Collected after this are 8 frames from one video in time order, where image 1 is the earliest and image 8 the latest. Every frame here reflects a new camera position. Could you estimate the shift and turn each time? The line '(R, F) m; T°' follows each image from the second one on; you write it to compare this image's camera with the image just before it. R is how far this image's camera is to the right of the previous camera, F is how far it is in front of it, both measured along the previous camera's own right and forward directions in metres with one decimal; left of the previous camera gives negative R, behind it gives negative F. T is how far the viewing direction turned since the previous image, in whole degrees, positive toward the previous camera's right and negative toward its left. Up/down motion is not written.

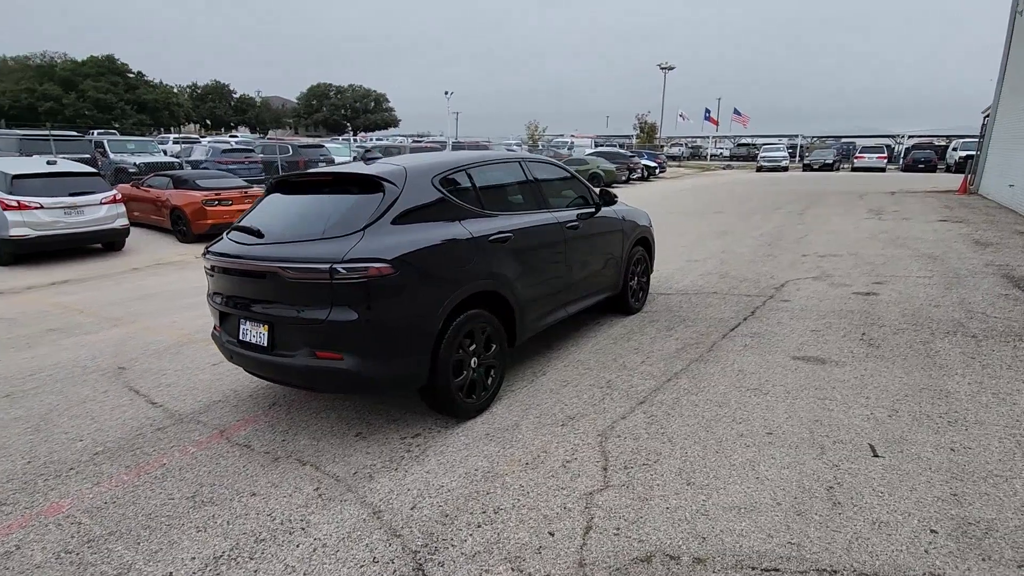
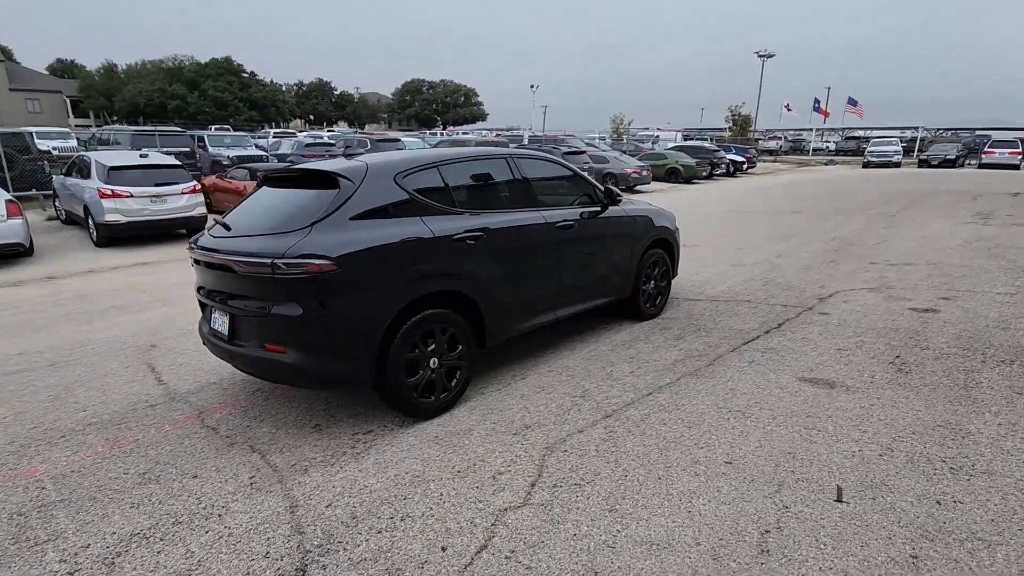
(+0.8, +0.2) m; -9°
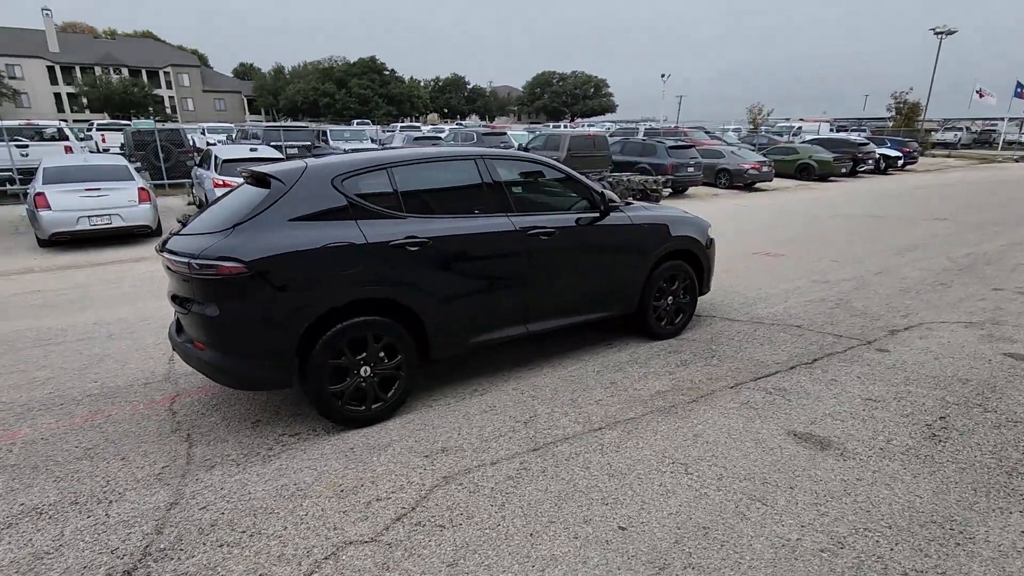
(+1.2, +0.4) m; -13°
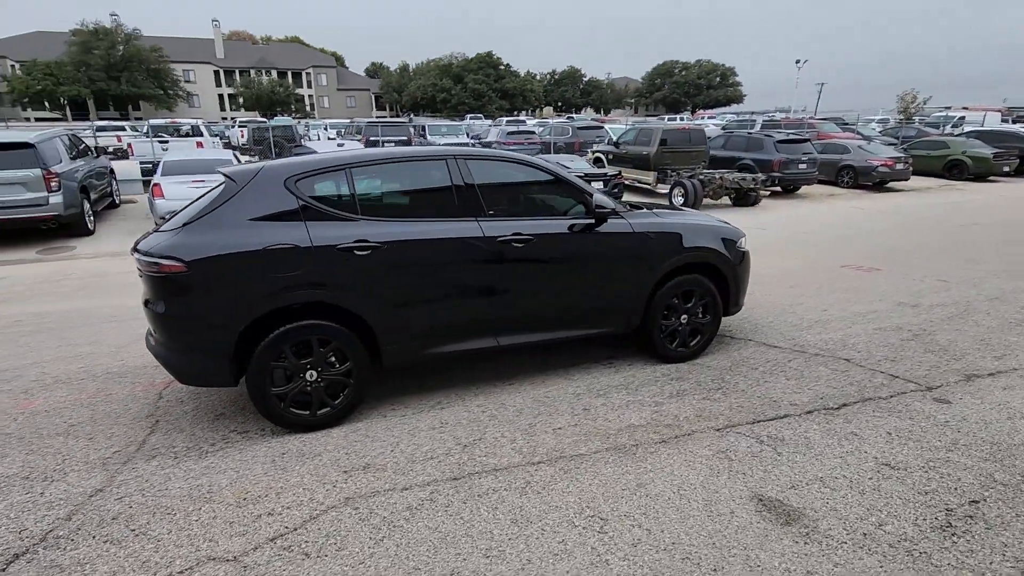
(+1.0, +0.4) m; -12°
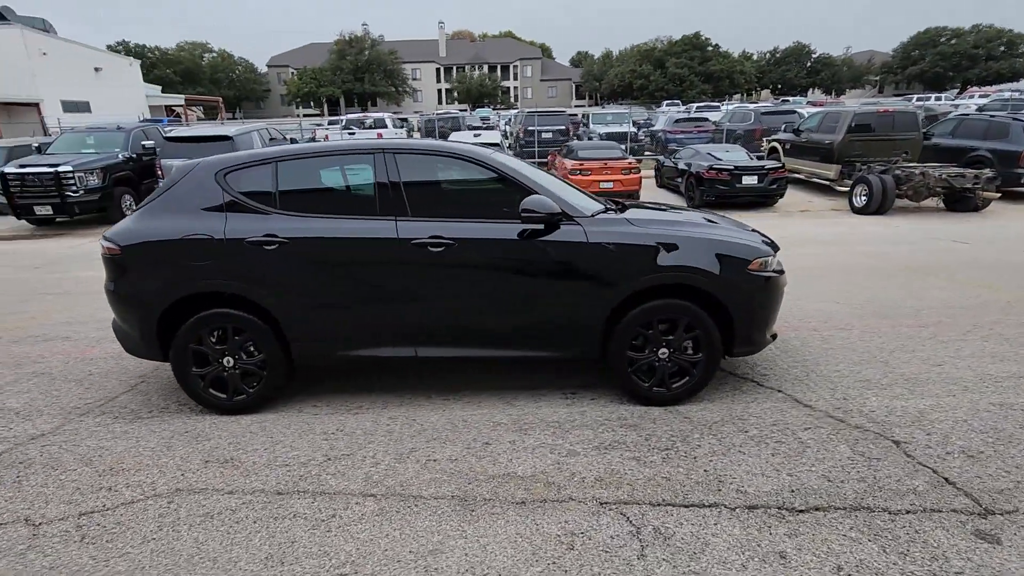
(+1.7, +0.8) m; -20°
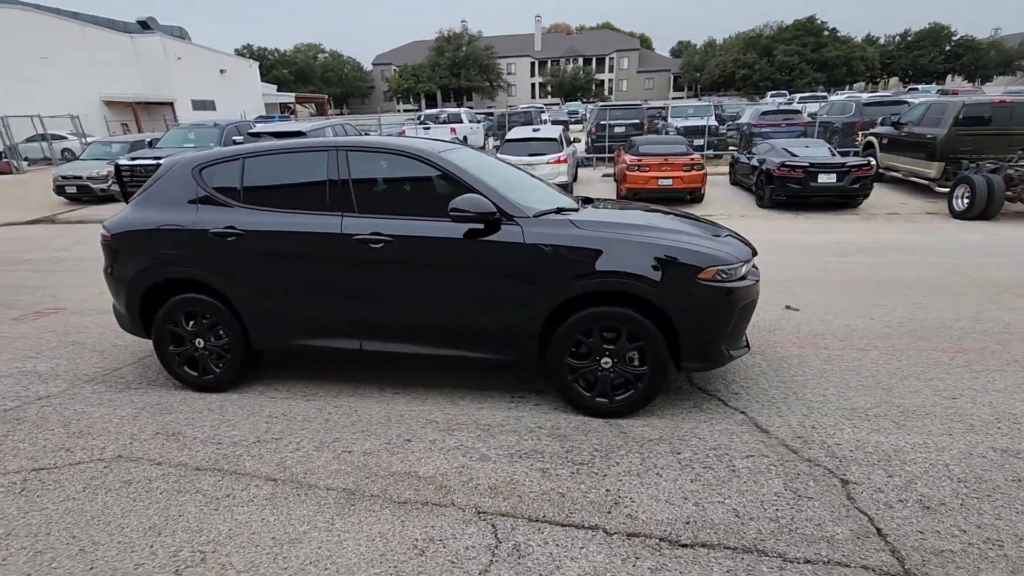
(+1.0, +0.1) m; -10°
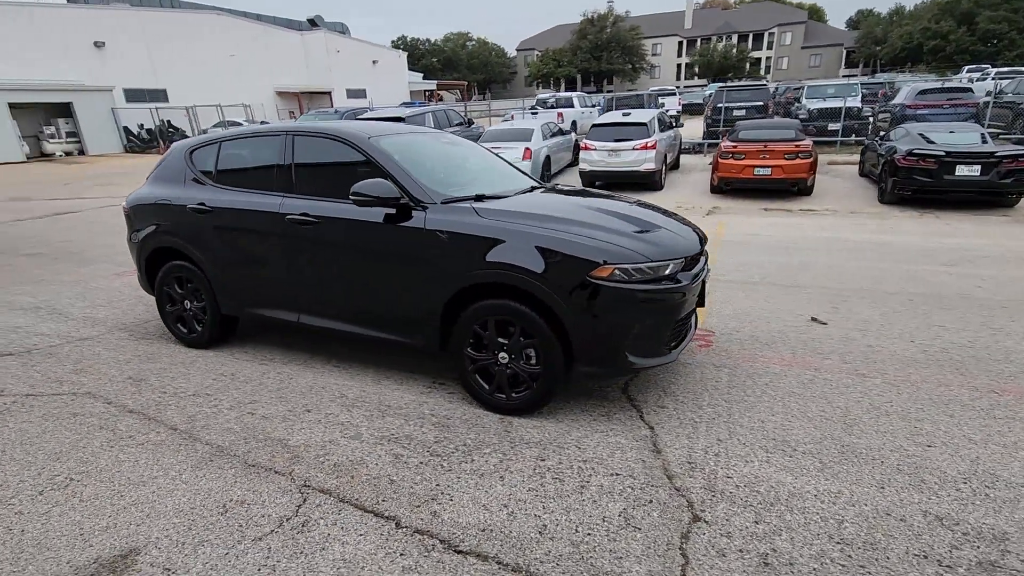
(+1.5, +0.2) m; -14°
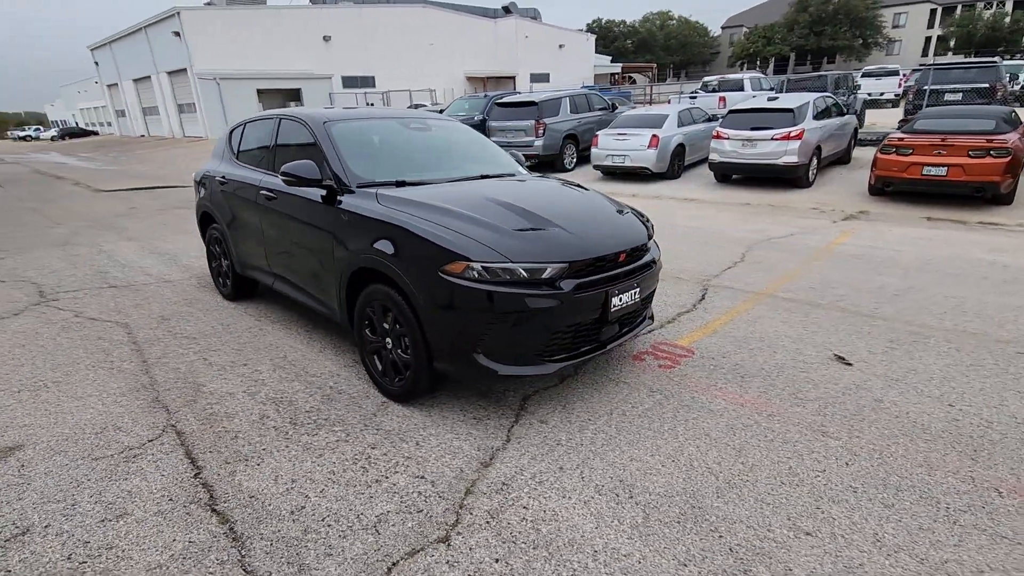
(+1.7, +0.4) m; -19°
